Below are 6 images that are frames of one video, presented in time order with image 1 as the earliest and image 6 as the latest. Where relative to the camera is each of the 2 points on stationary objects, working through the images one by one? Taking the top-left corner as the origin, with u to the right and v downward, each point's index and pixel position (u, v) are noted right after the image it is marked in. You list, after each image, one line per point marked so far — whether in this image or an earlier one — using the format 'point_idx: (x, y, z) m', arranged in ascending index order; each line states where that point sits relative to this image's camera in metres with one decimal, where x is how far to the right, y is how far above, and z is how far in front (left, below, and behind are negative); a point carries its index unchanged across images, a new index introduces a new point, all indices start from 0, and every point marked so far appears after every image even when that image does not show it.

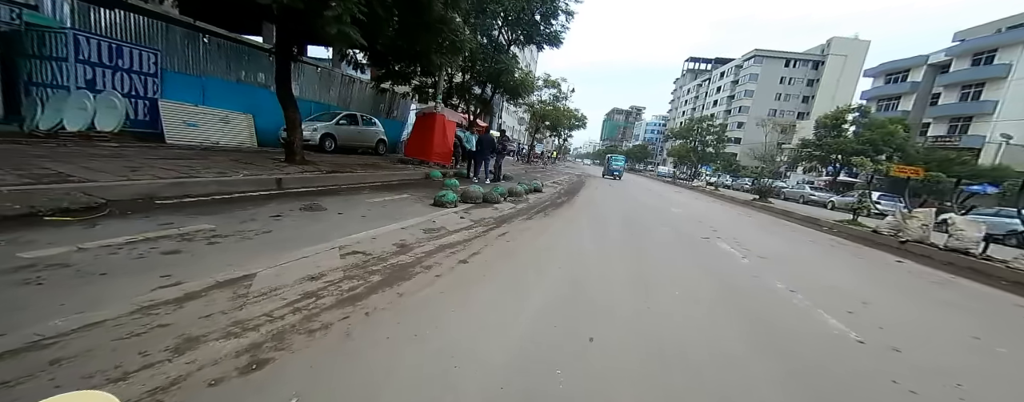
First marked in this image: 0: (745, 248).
0: (+4.5, -0.9, +6.2) m
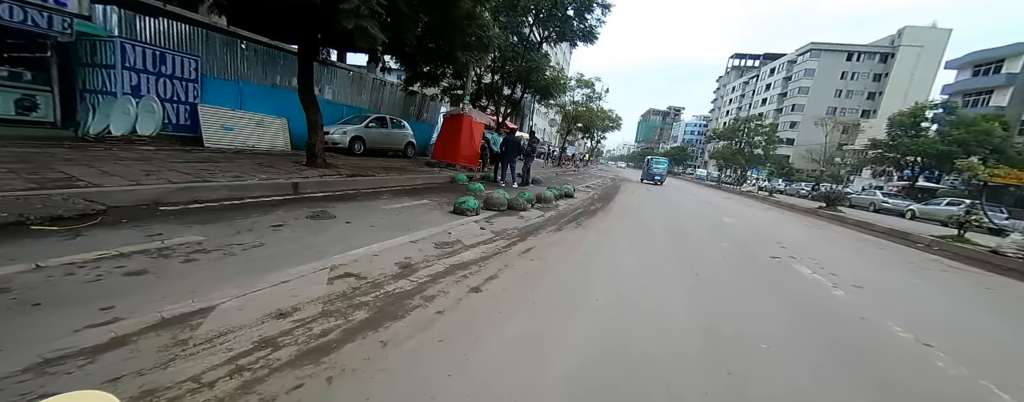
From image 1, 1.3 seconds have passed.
0: (+5.0, -1.1, +5.0) m
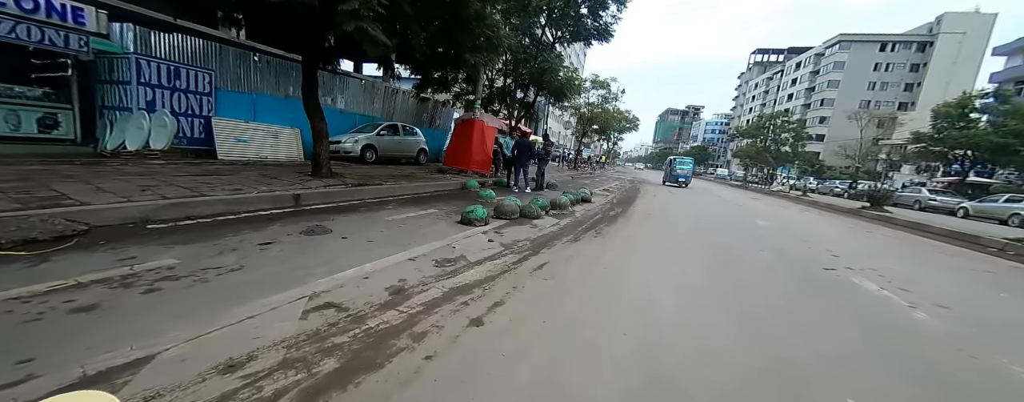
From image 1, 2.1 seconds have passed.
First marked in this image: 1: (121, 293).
0: (+5.2, -1.2, +4.2) m
1: (-3.0, -0.7, +2.5) m
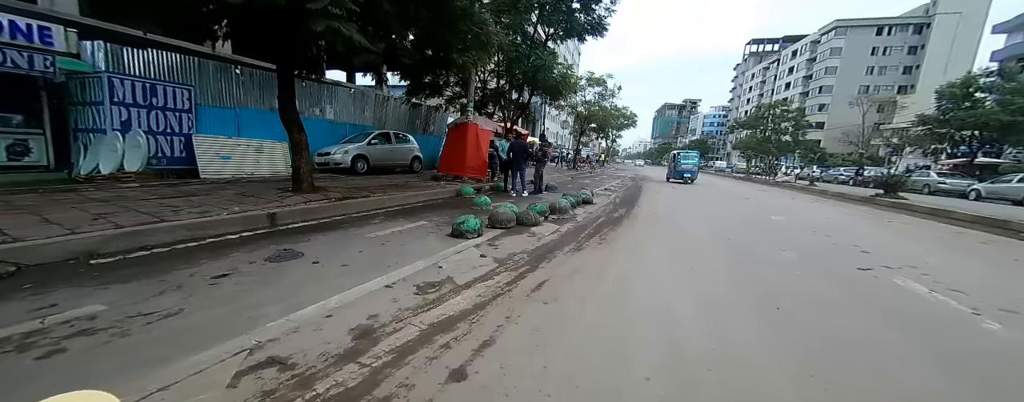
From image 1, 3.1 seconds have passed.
0: (+5.1, -1.1, +3.7) m
1: (-3.1, -1.0, +2.0) m
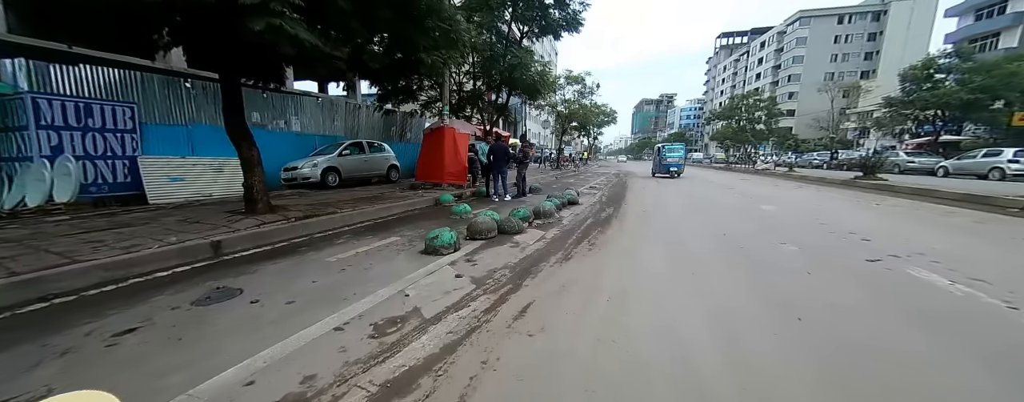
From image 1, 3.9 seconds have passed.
0: (+4.9, -0.9, +3.4) m
1: (-3.2, -1.3, +1.3) m
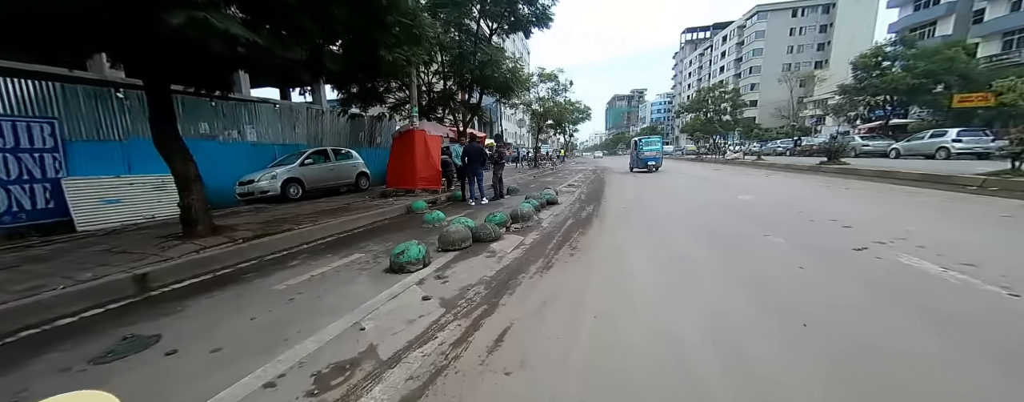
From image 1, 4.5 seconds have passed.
0: (+4.6, -0.7, +3.3) m
1: (-3.3, -1.5, +0.7) m
